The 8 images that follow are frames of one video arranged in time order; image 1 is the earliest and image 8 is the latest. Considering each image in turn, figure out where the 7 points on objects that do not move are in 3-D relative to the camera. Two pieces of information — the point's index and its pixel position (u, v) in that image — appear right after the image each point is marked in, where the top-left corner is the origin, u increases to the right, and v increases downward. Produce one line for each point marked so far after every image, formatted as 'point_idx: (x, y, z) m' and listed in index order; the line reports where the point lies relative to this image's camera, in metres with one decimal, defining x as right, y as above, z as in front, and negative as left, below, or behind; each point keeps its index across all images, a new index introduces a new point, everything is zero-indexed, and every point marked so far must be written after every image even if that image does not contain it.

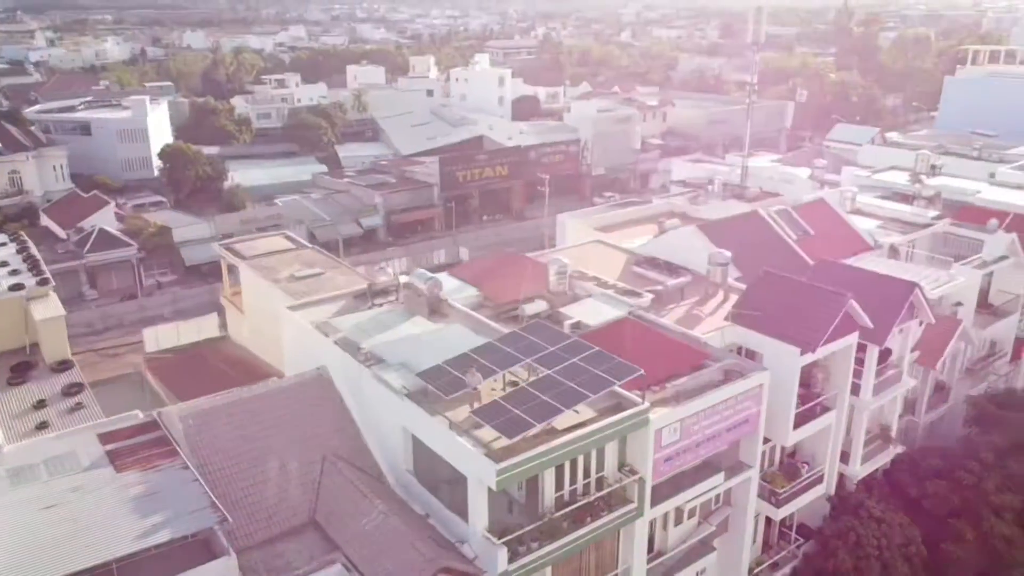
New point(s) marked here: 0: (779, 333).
0: (+5.7, -0.9, +17.3) m
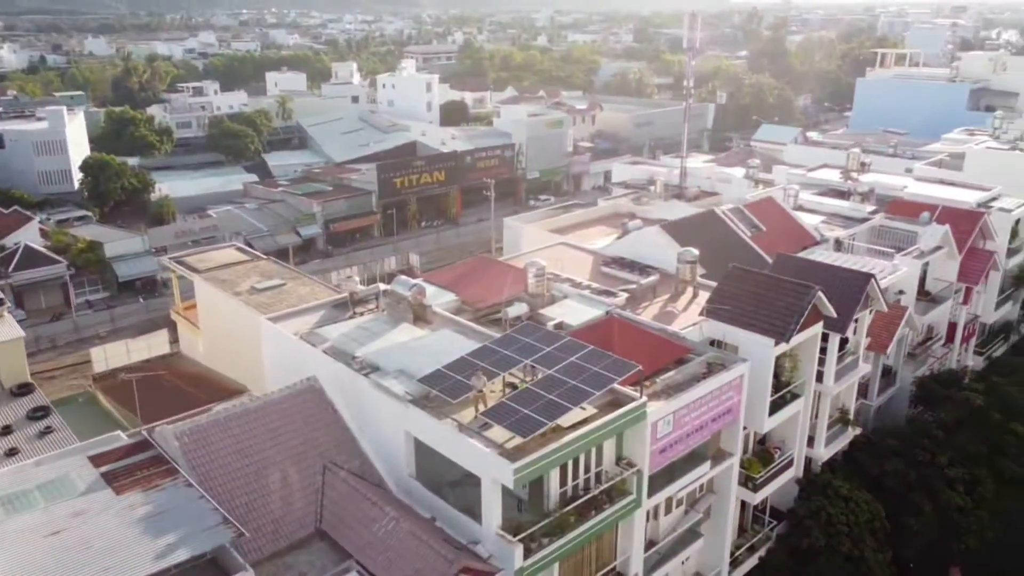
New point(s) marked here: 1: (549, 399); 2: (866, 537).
0: (+5.4, -0.8, +18.1) m
1: (+0.7, -1.9, +14.1) m
2: (+8.6, -6.0, +19.5) m
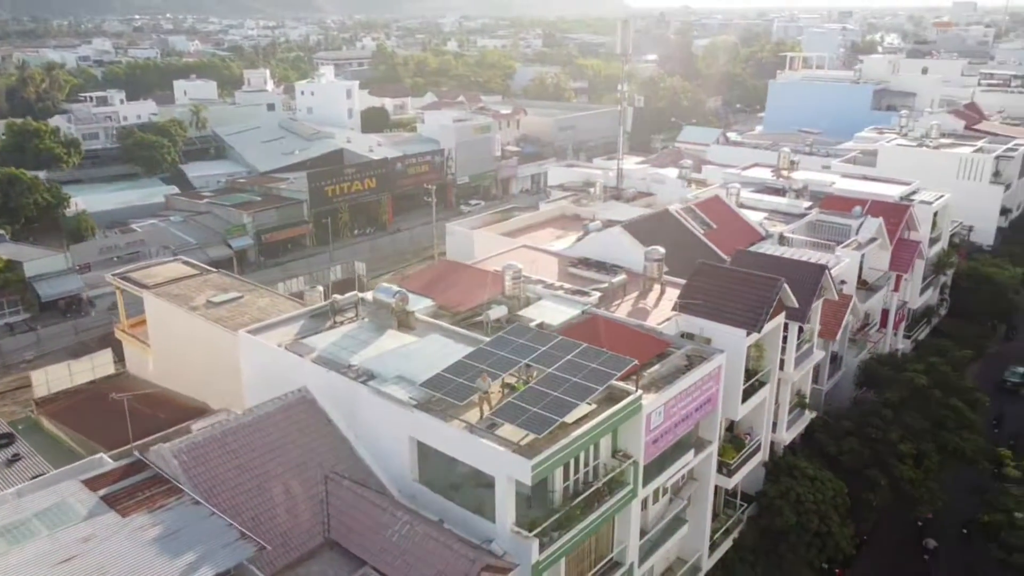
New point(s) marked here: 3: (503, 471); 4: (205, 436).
0: (+5.0, -0.7, +19.0) m
1: (+0.9, -2.0, +14.5) m
2: (+8.3, -5.8, +20.7) m
3: (-0.1, -3.1, +13.7) m
4: (-5.8, -2.8, +15.2) m
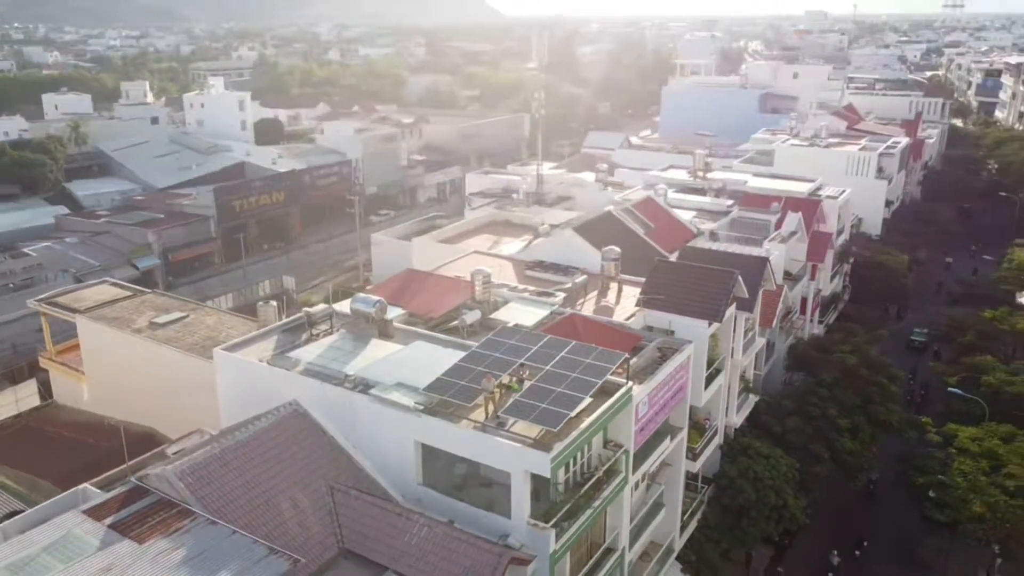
0: (+4.4, -0.6, +20.2) m
1: (+0.9, -2.0, +15.2) m
2: (+7.6, -5.5, +22.3) m
3: (+0.2, -3.1, +14.2) m
4: (-5.7, -3.1, +14.9) m
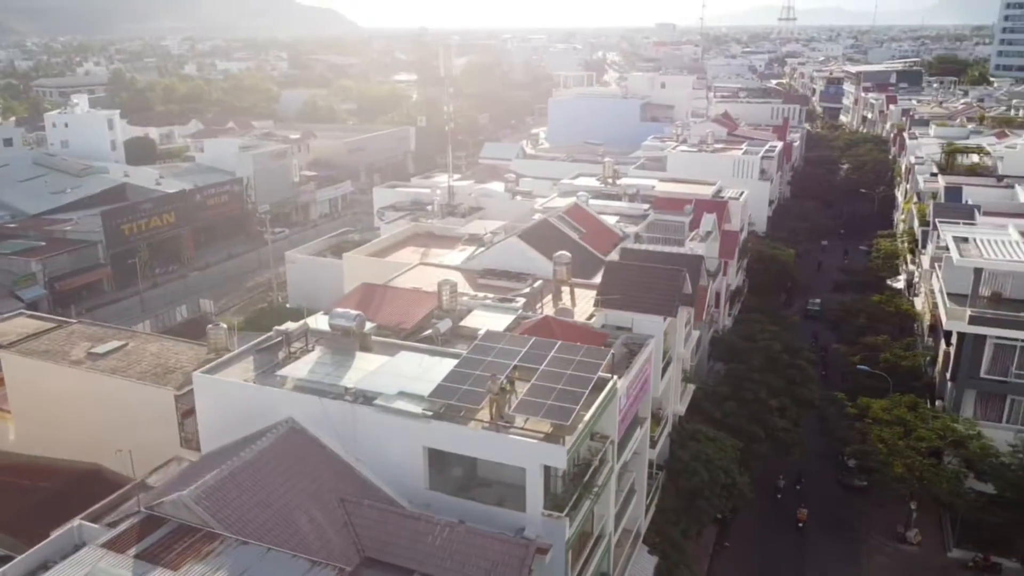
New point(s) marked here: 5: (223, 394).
0: (+3.5, -0.5, +21.6) m
1: (+1.0, -2.0, +16.1) m
2: (+6.6, -5.3, +24.2) m
3: (+0.4, -3.2, +15.0) m
4: (-5.4, -3.5, +14.7) m
5: (-6.3, -2.3, +17.5) m
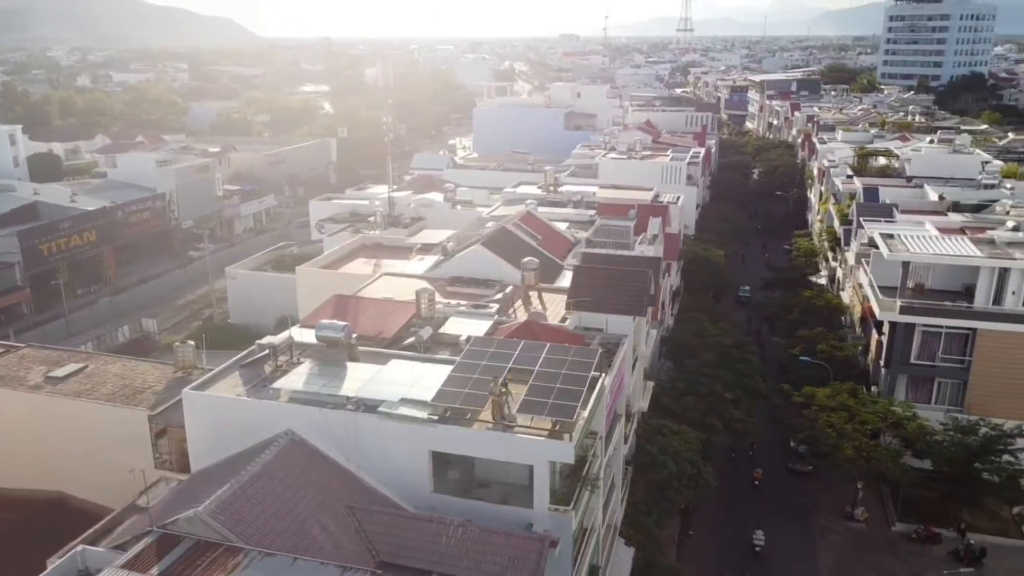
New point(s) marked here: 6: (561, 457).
0: (+2.9, -0.6, +22.5) m
1: (+1.0, -2.1, +16.7) m
2: (+5.8, -5.3, +25.3) m
3: (+0.6, -3.3, +15.6) m
4: (-5.2, -3.8, +14.7) m
5: (-6.4, -2.6, +17.4) m
6: (+0.9, -3.3, +15.5) m
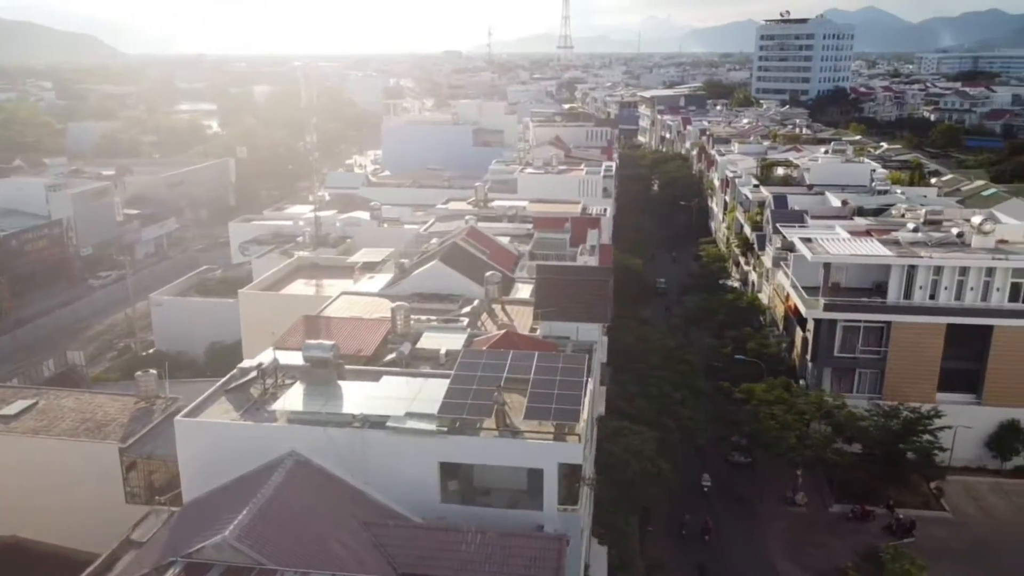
0: (+2.0, -0.9, +23.5) m
1: (+1.0, -2.3, +17.5) m
2: (+4.7, -5.5, +26.6) m
3: (+0.8, -3.5, +16.3) m
4: (-4.8, -4.2, +14.6) m
5: (-6.4, -3.1, +17.1) m
6: (+1.2, -3.5, +16.3) m
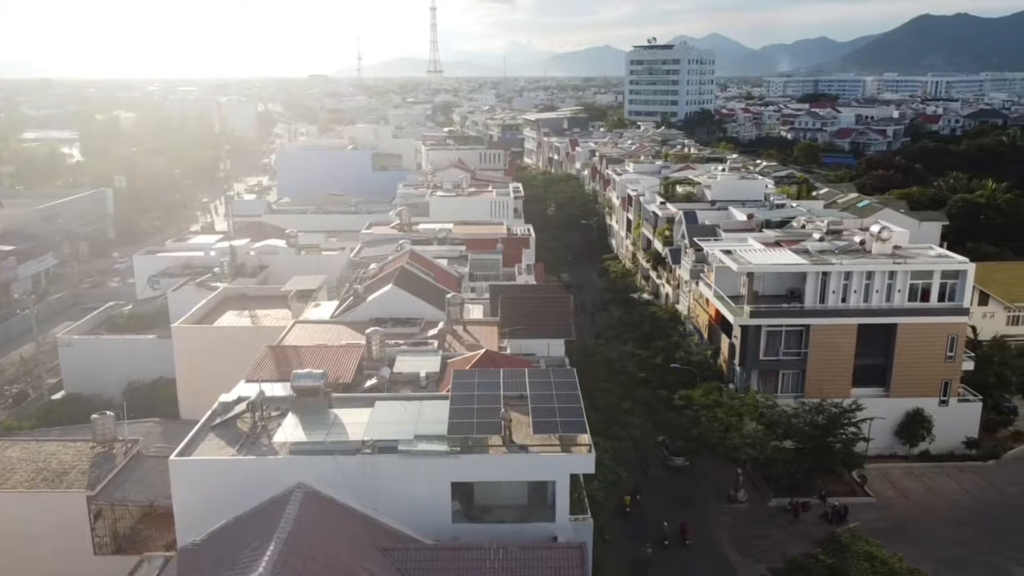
0: (+1.0, -1.4, +24.2) m
1: (+1.0, -2.7, +18.0) m
2: (+3.5, -6.0, +27.6) m
3: (+1.1, -3.8, +16.8) m
4: (-4.2, -4.7, +14.2) m
5: (-6.2, -3.8, +16.5) m
6: (+1.4, -3.8, +16.8) m
